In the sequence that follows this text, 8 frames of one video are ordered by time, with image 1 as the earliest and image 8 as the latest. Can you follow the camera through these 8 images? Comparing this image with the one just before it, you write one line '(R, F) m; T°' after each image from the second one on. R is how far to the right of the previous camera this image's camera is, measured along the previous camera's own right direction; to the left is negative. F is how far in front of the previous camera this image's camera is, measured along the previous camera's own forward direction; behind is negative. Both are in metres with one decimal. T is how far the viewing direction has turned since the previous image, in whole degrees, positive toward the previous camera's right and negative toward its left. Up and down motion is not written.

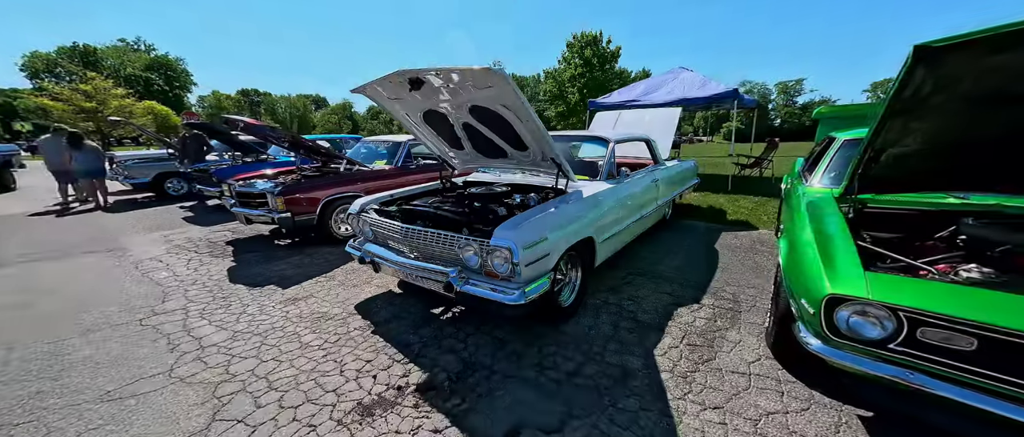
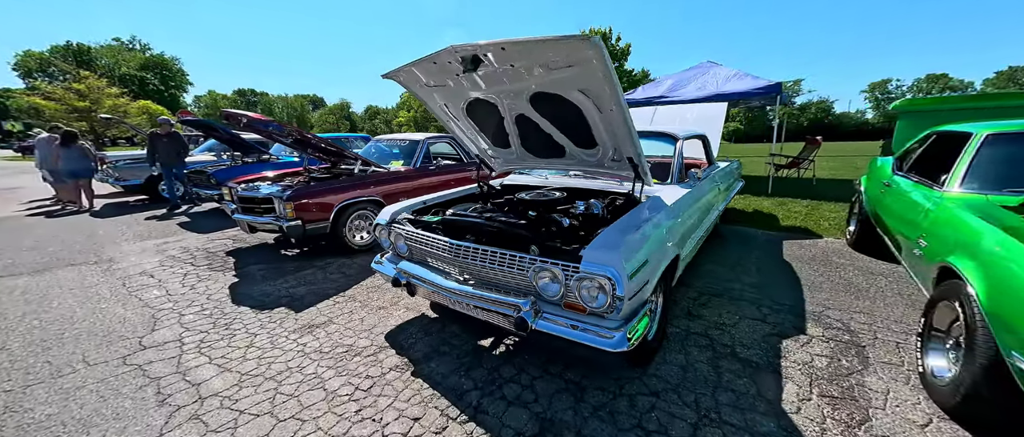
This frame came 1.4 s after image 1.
(-0.5, +0.5) m; 0°
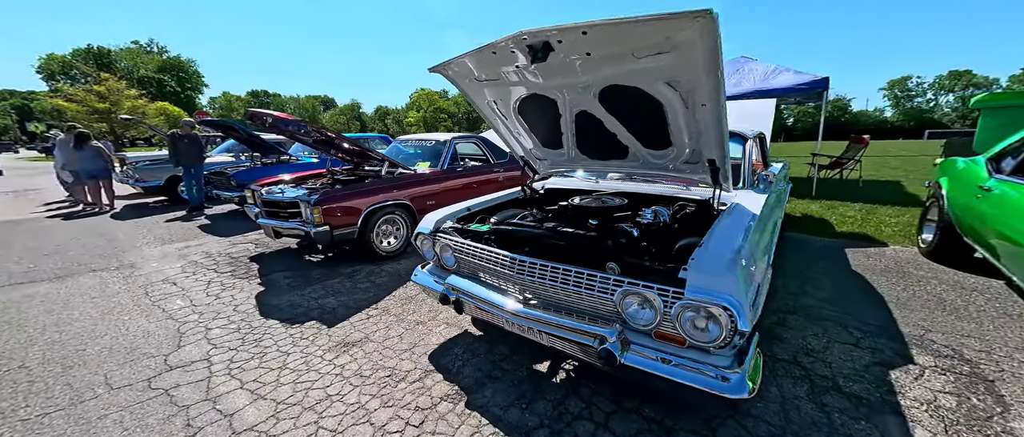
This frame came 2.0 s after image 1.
(-0.3, +0.3) m; -1°
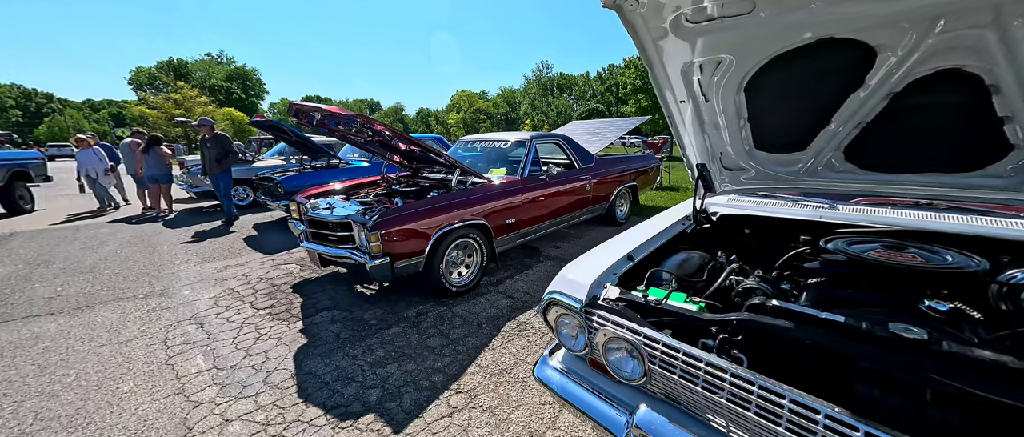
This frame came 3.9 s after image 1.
(-0.7, +1.1) m; -6°
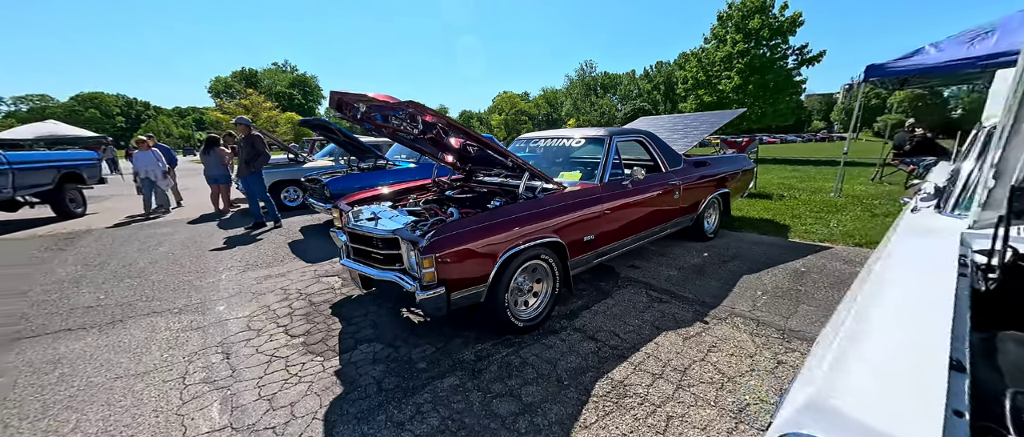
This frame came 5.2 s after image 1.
(-0.3, +0.7) m; -7°
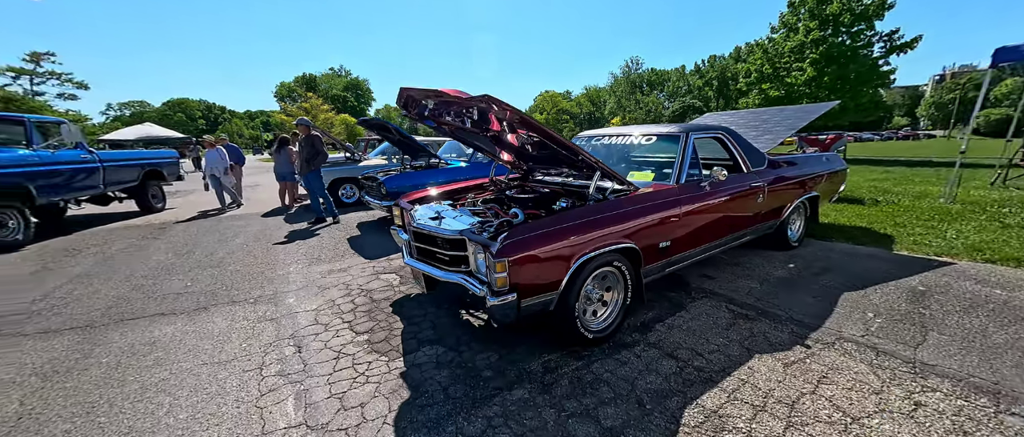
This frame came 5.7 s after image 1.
(-0.2, +0.1) m; -7°
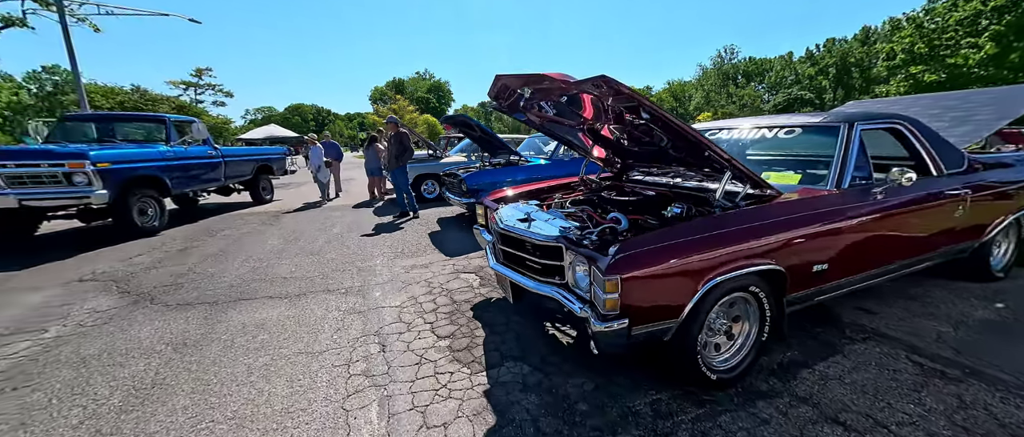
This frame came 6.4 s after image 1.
(-0.2, +0.3) m; -11°
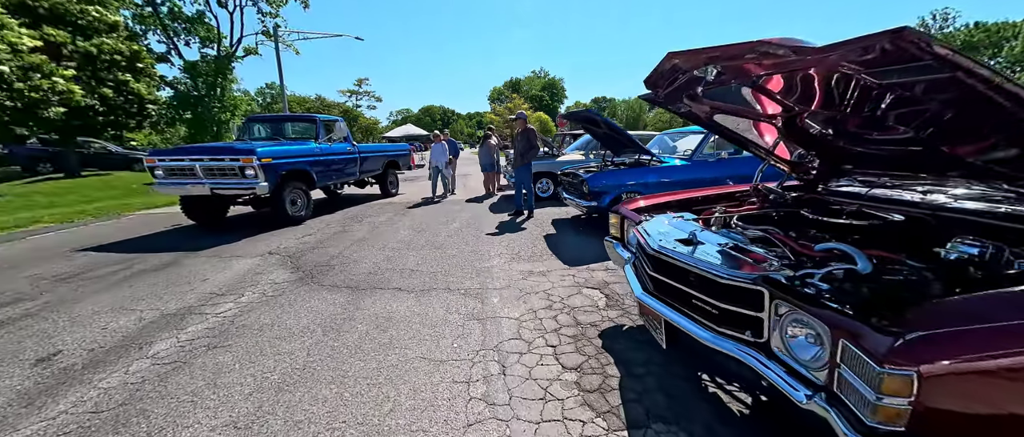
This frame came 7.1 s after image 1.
(-0.3, +0.4) m; -17°
